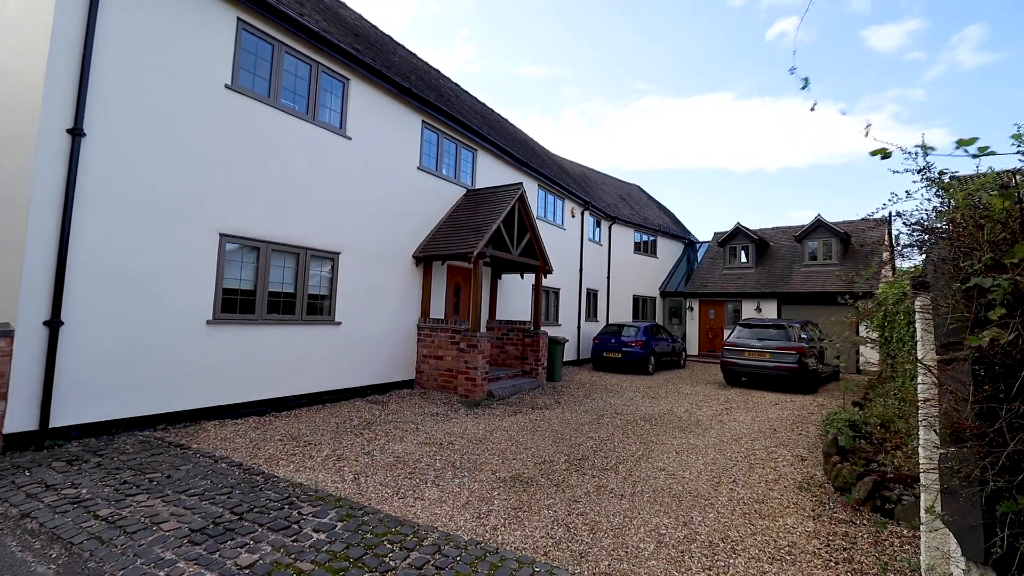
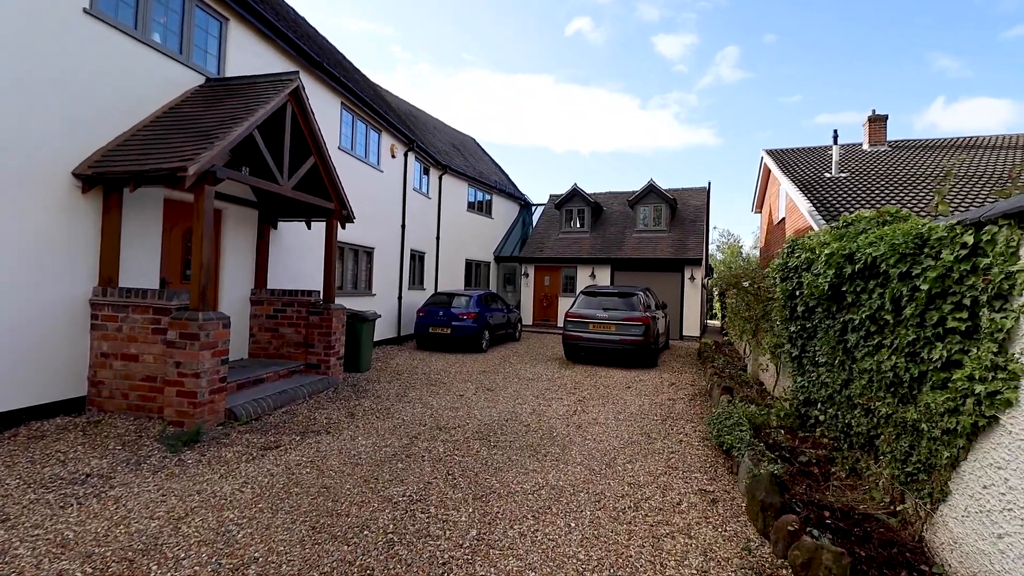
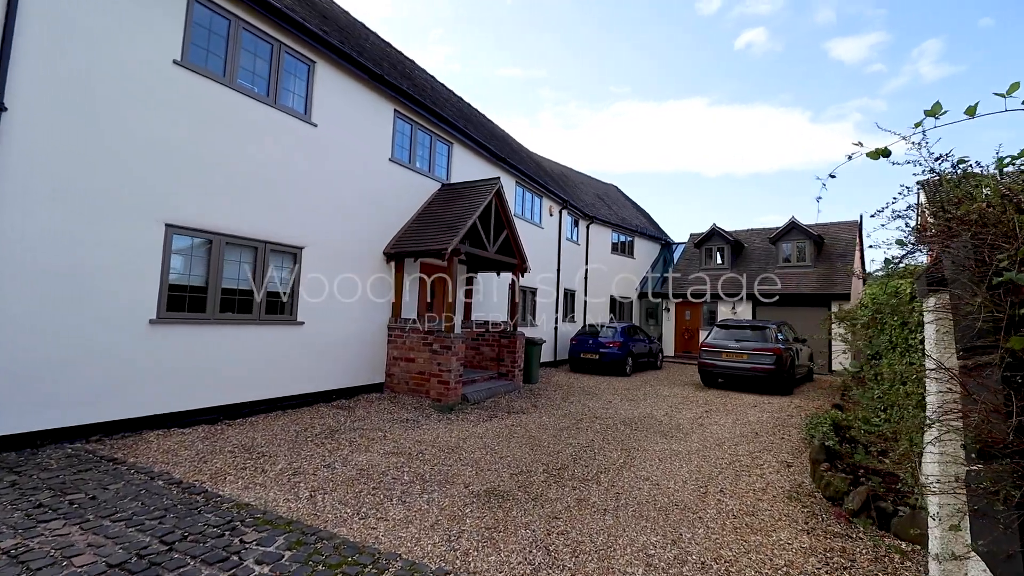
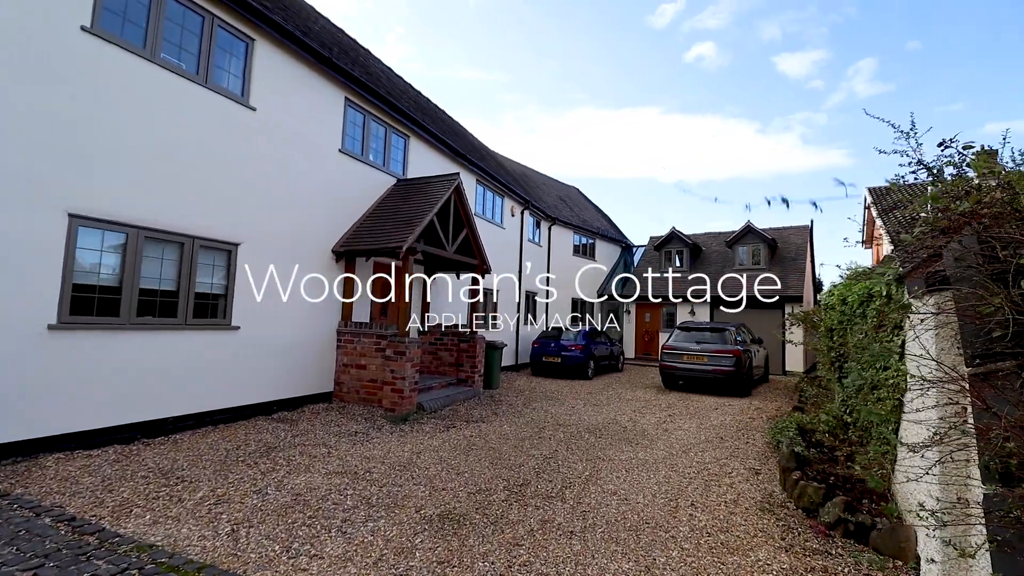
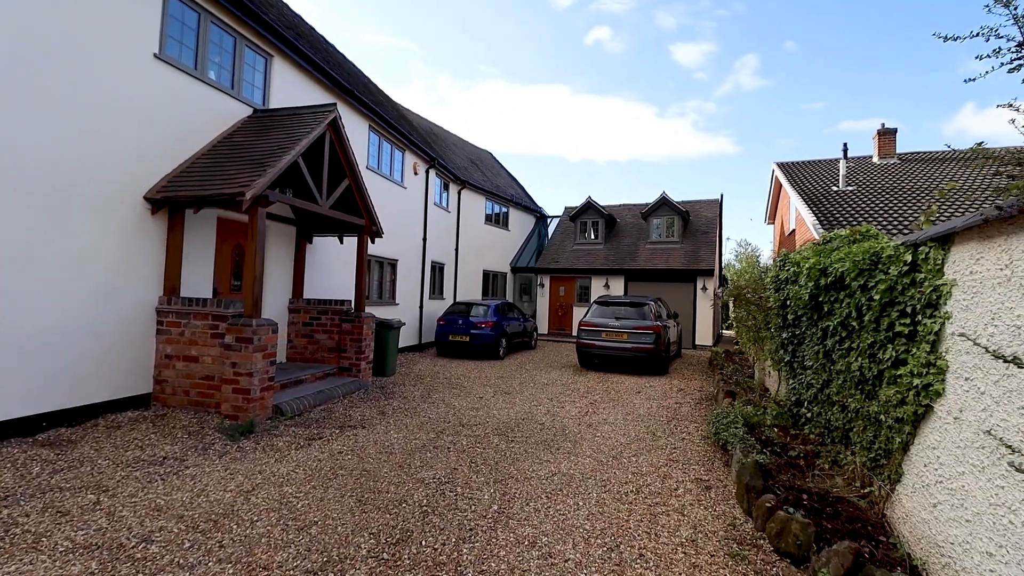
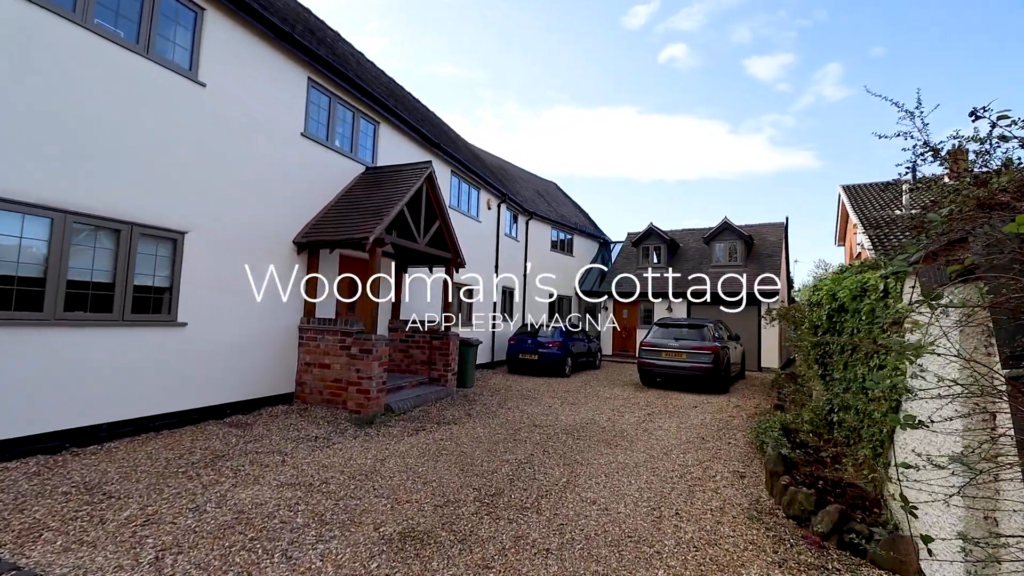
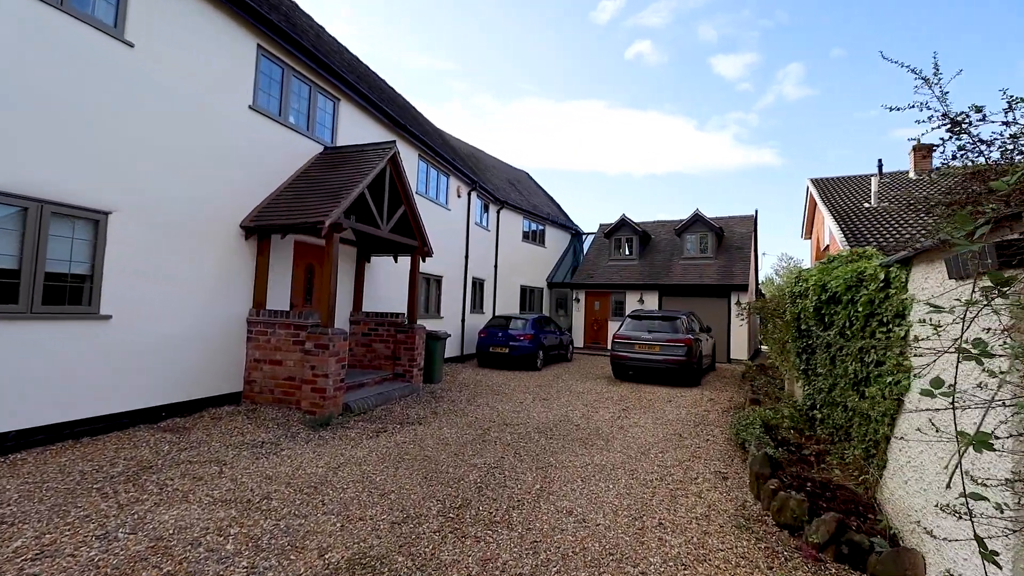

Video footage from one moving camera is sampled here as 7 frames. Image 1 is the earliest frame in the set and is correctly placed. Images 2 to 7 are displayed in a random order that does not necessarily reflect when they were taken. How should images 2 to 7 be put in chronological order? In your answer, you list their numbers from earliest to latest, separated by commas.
3, 4, 6, 7, 5, 2
